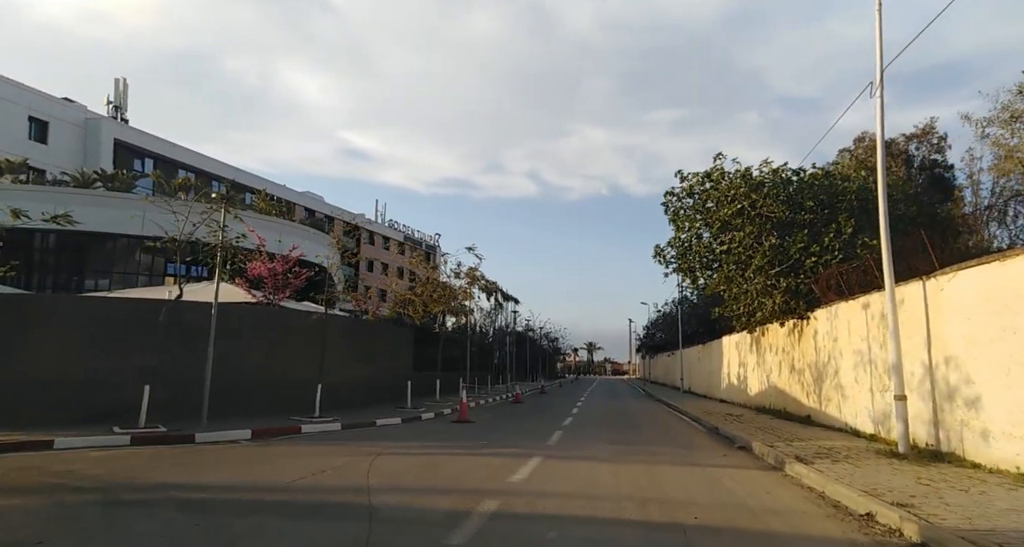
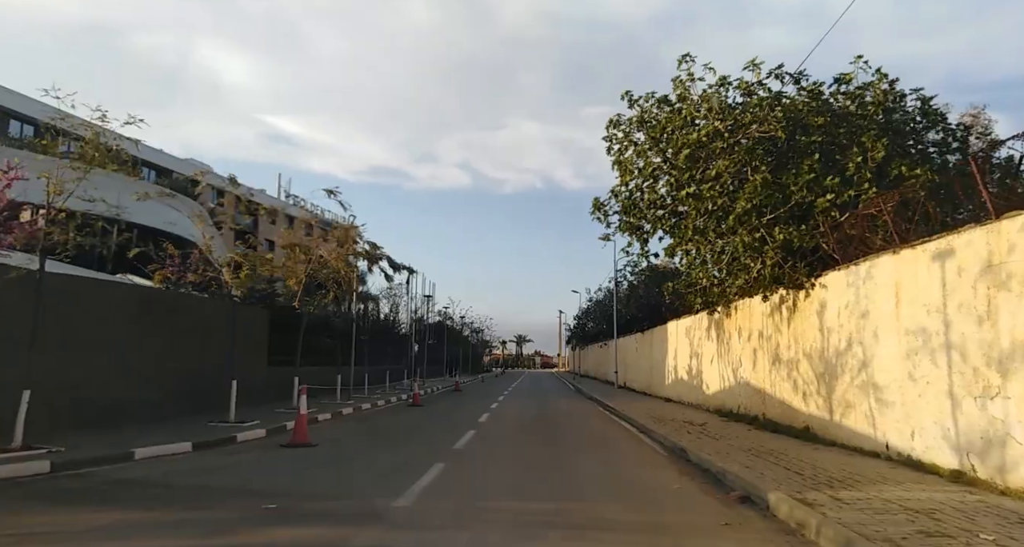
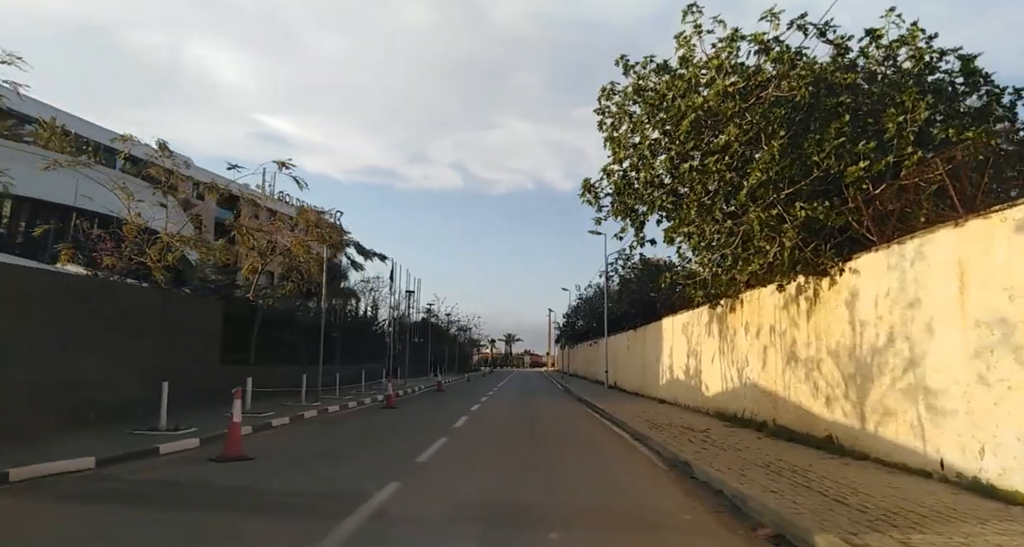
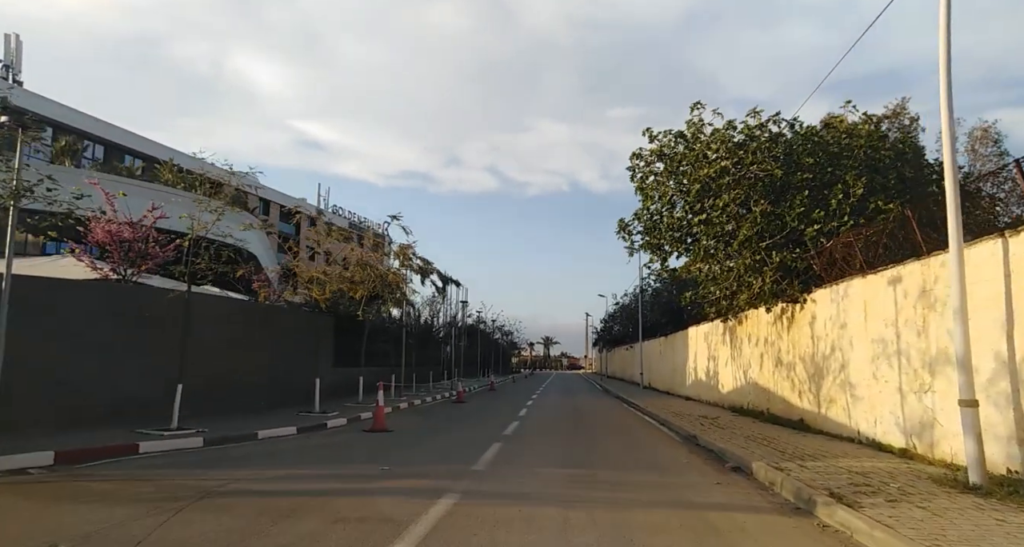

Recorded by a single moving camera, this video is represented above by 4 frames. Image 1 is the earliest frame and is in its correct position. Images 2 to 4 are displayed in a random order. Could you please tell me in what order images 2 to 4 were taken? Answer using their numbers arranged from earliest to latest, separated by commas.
4, 2, 3
